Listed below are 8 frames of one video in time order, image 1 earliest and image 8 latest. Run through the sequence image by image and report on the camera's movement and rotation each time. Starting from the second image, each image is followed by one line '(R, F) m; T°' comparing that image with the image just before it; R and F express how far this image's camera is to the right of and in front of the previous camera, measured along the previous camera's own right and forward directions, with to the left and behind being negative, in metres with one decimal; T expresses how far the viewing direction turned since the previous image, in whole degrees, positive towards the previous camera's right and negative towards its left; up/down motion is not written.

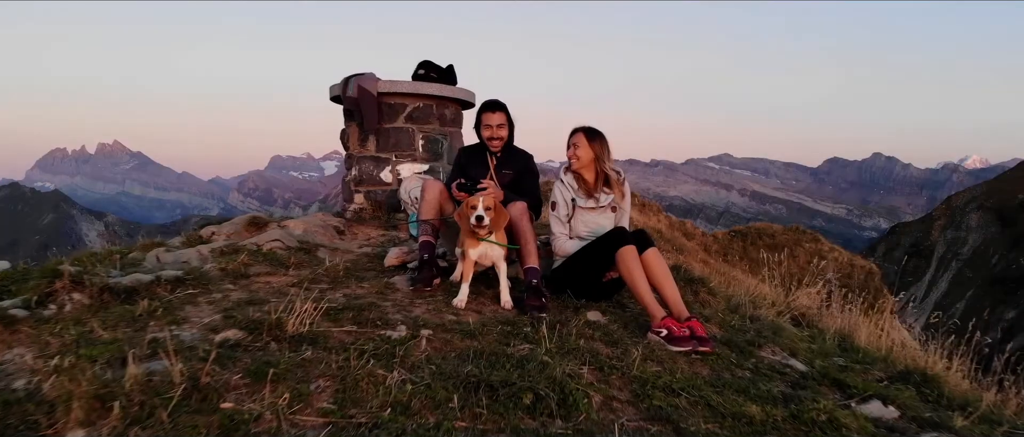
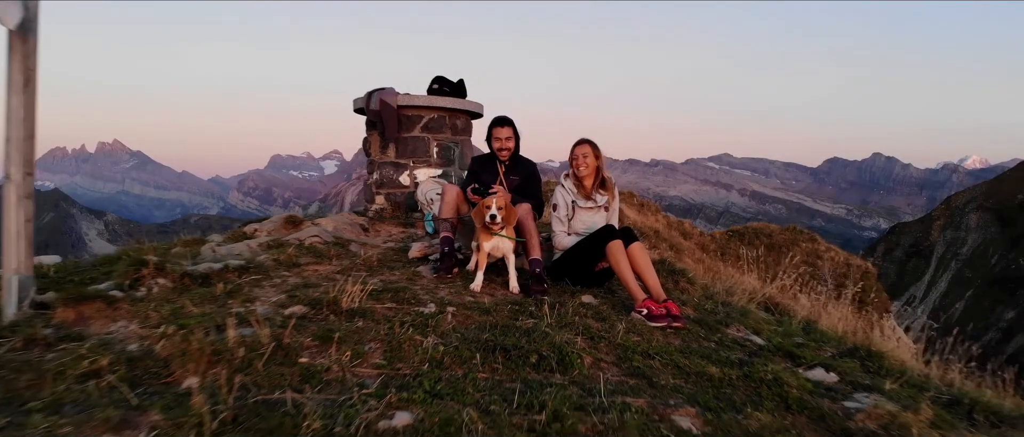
(0.0, -0.1) m; 0°
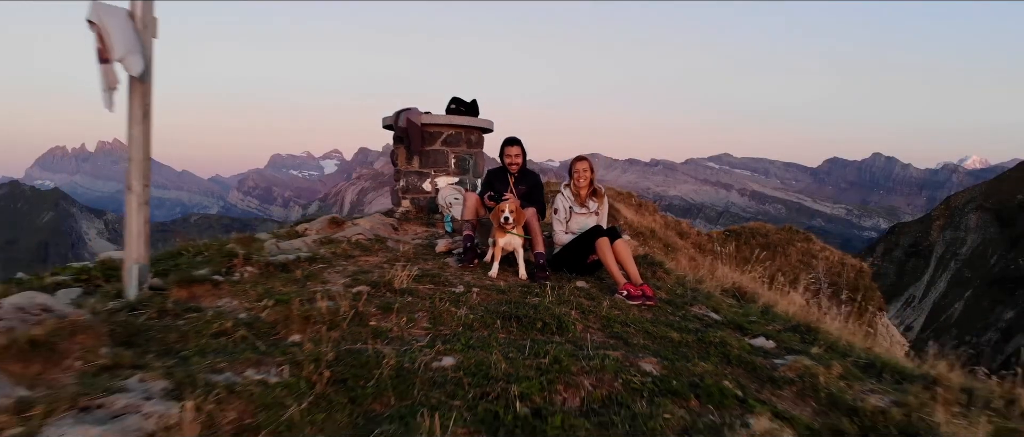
(0.0, -0.2) m; 0°
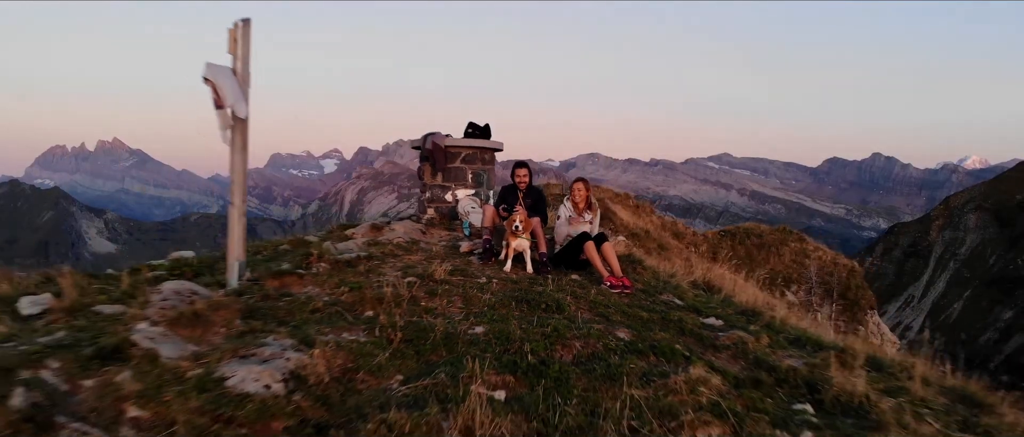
(0.0, -0.2) m; 0°
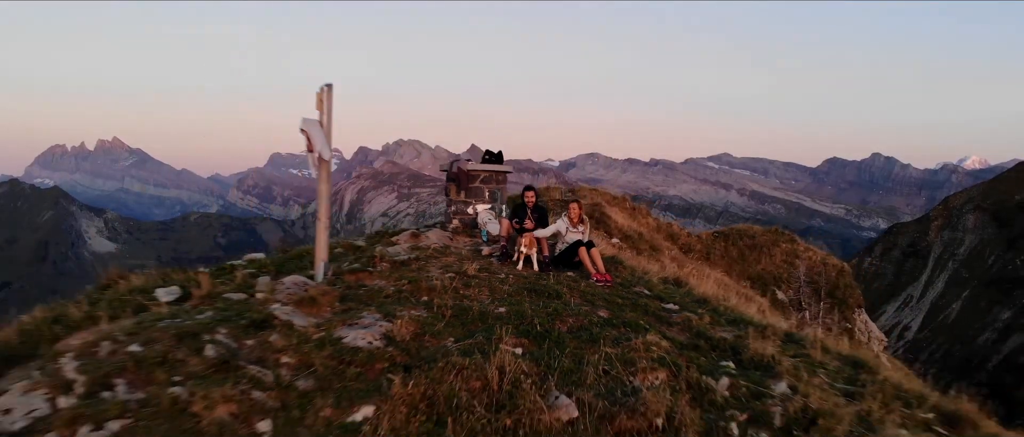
(0.0, -0.3) m; 0°
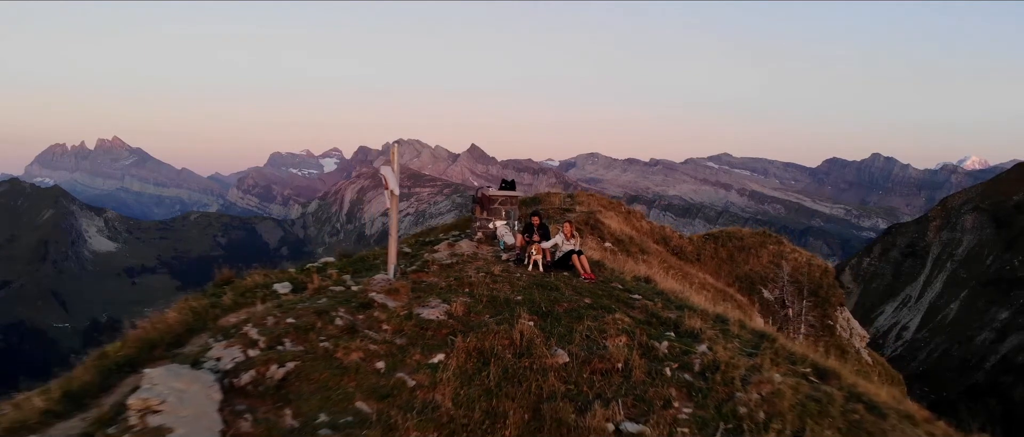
(0.0, -0.4) m; 0°
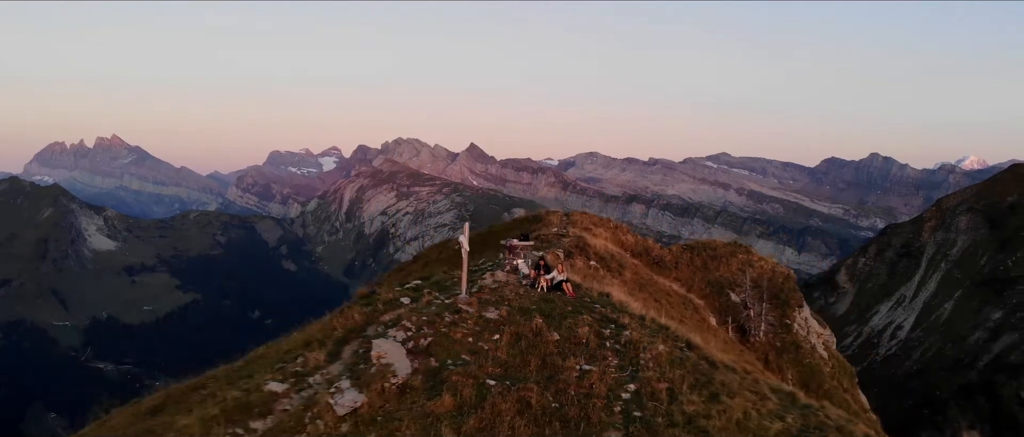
(-0.1, -1.3) m; 0°
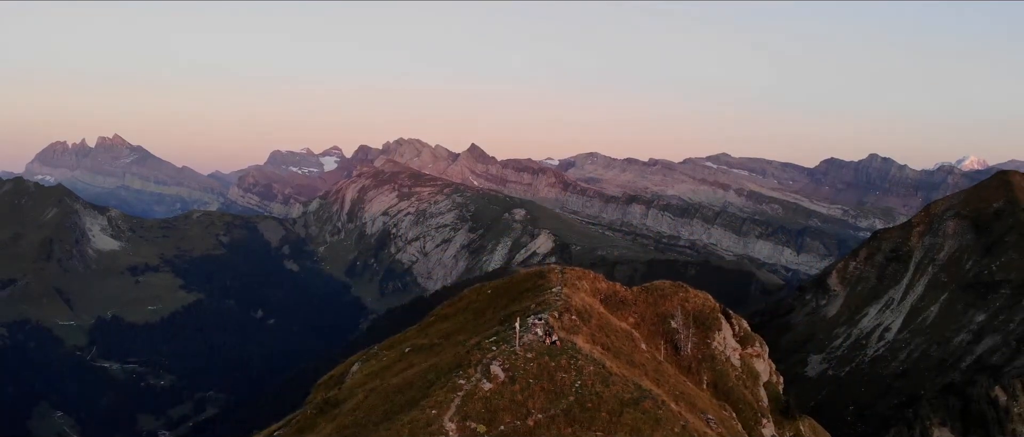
(-0.3, -4.8) m; 0°
